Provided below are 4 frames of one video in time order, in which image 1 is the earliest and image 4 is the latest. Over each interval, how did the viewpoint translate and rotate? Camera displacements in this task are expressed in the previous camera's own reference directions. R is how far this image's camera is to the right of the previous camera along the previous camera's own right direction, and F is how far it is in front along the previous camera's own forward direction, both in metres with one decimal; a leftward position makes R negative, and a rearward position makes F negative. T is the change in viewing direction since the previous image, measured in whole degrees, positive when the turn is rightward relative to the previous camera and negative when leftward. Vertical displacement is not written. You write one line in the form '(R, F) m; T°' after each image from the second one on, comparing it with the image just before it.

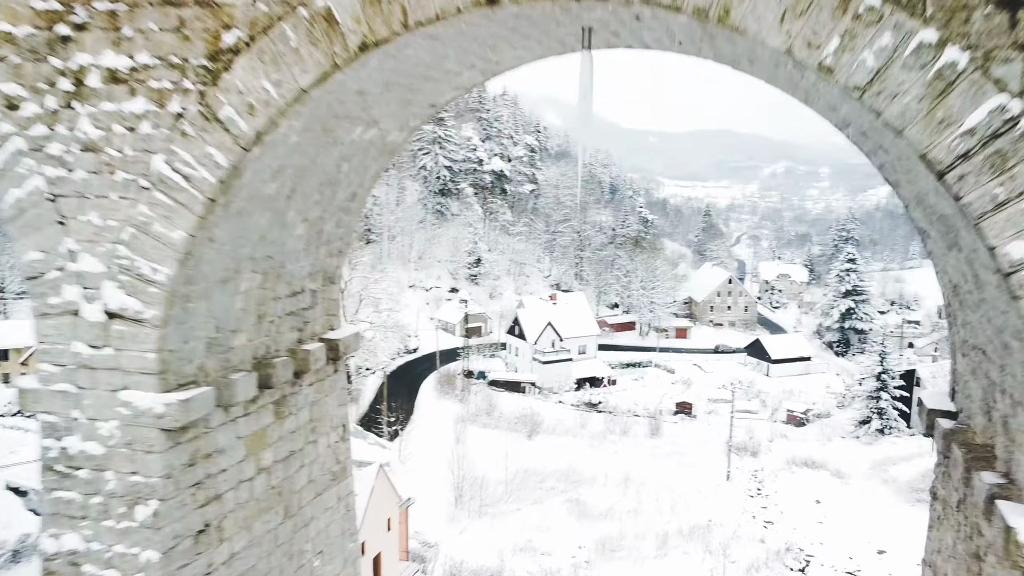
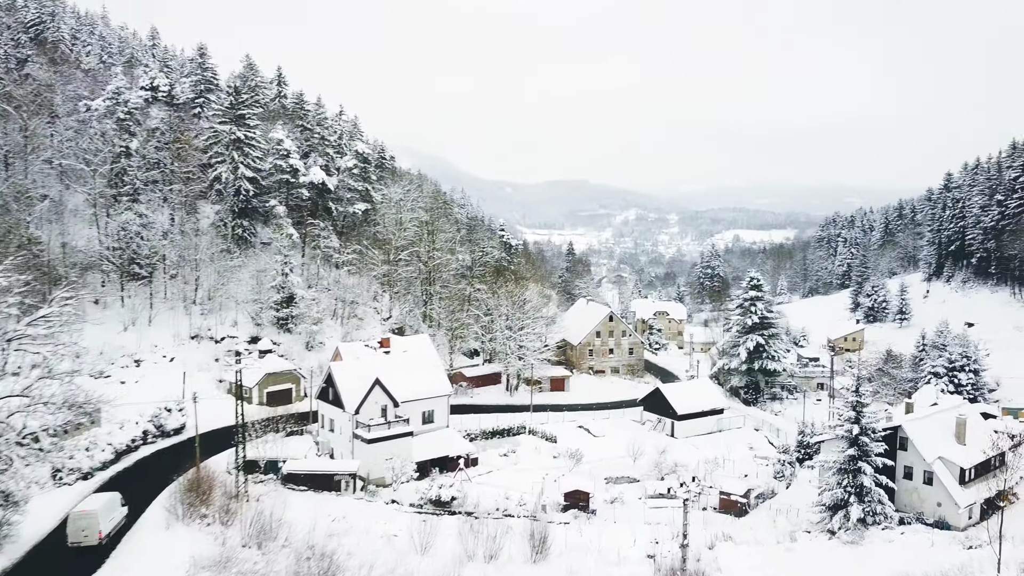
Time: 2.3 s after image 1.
(+2.0, +13.6) m; +10°
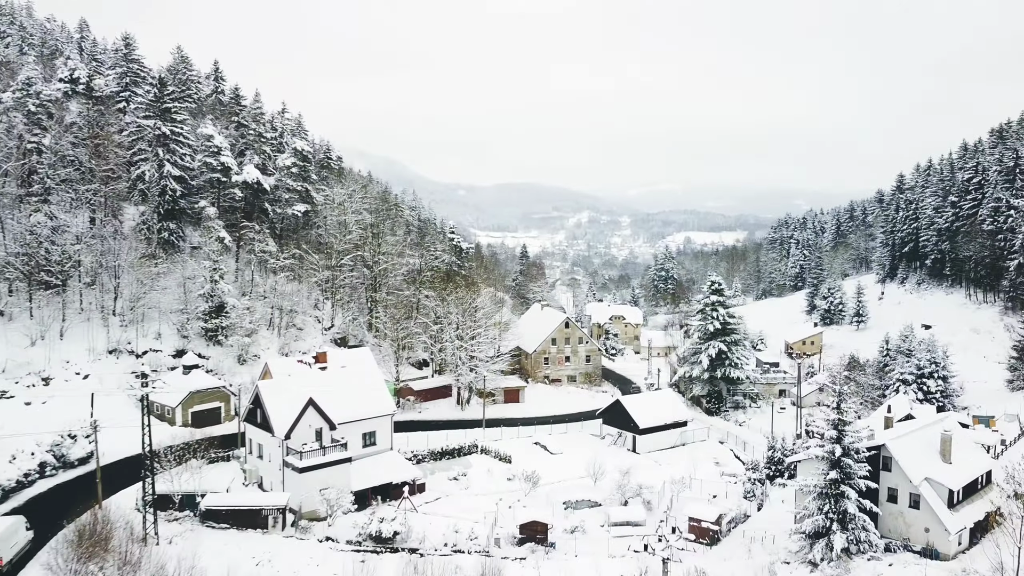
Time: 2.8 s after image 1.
(+0.2, +2.8) m; +3°
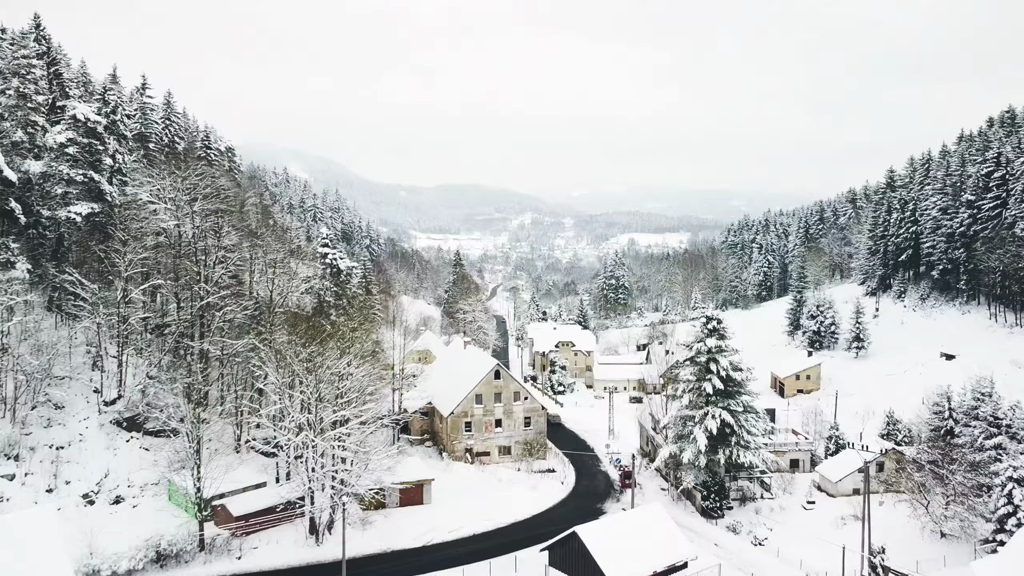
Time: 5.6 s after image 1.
(+1.8, +16.1) m; +4°
